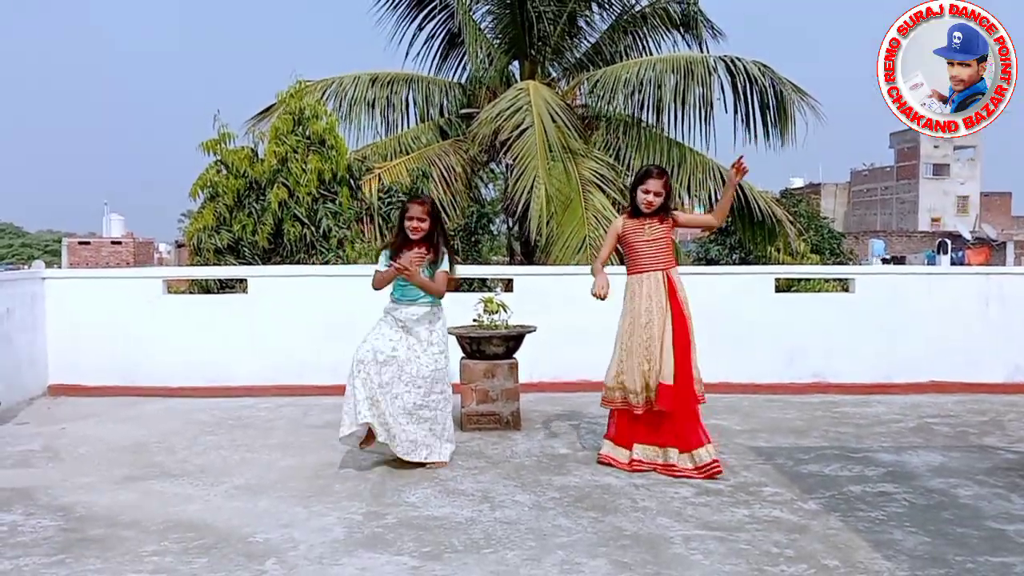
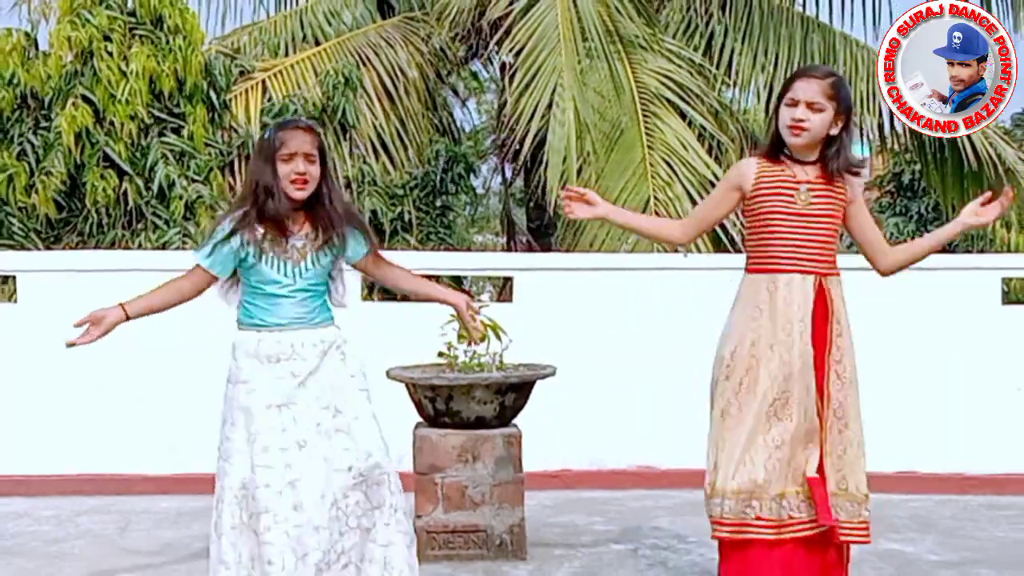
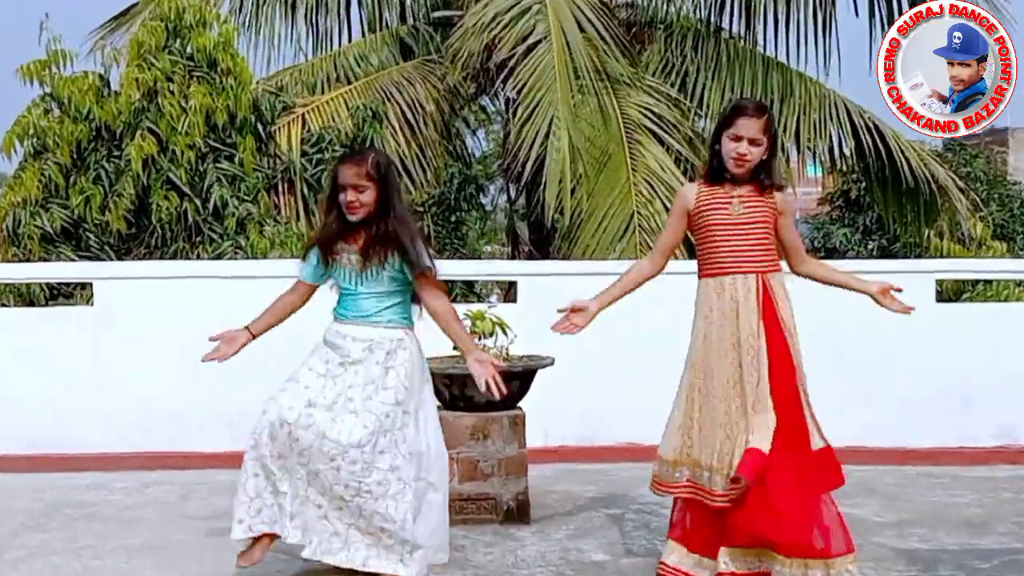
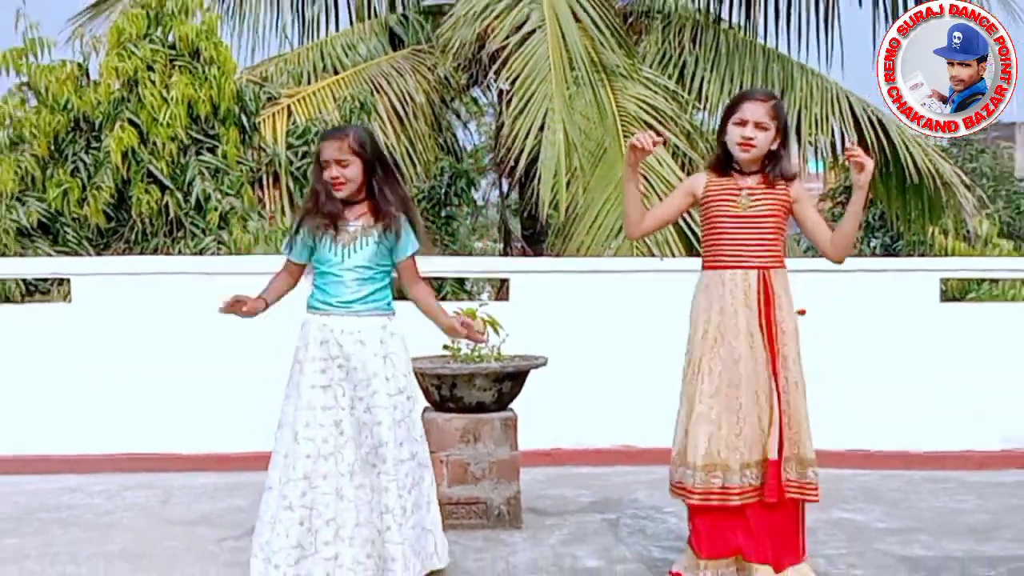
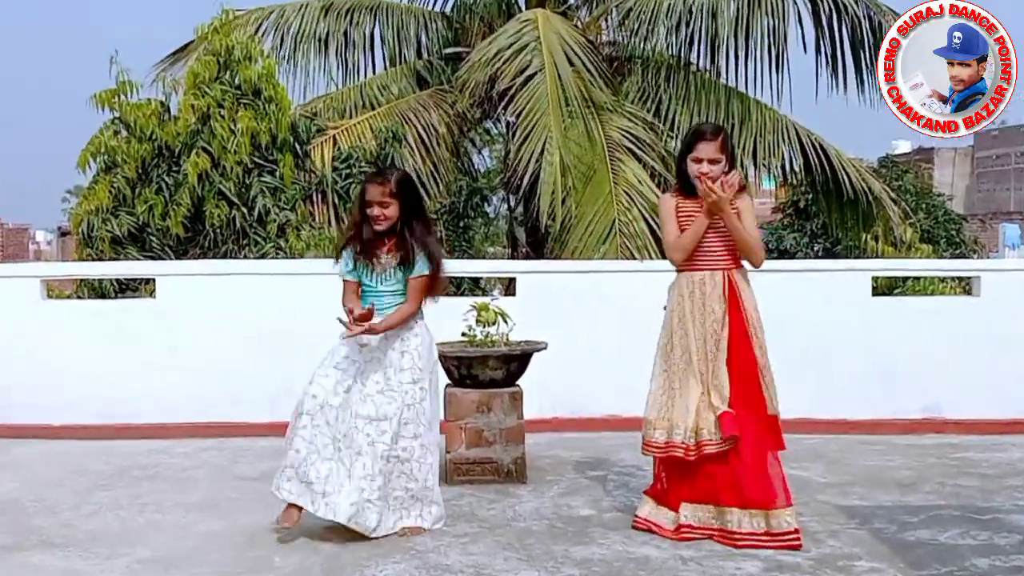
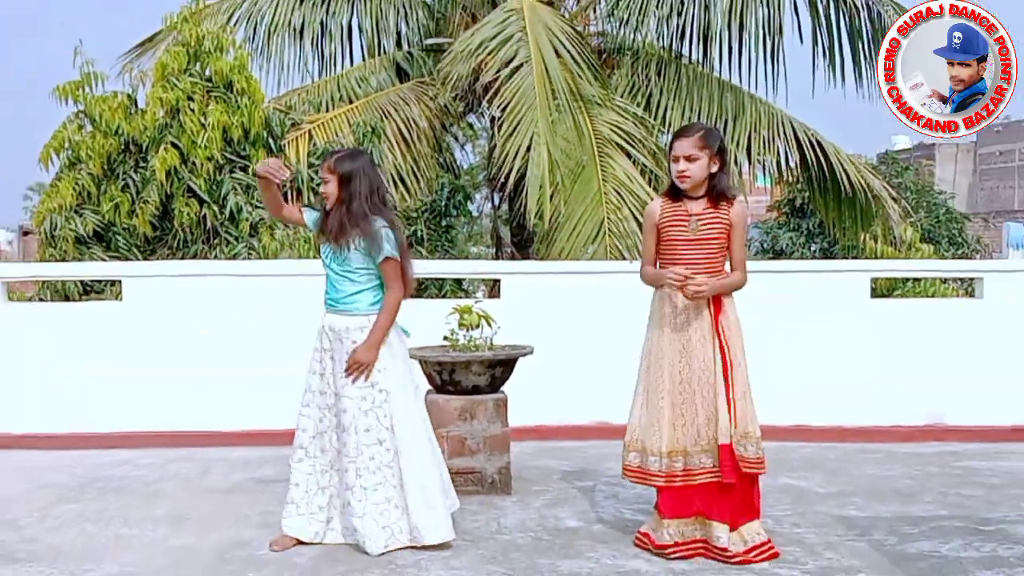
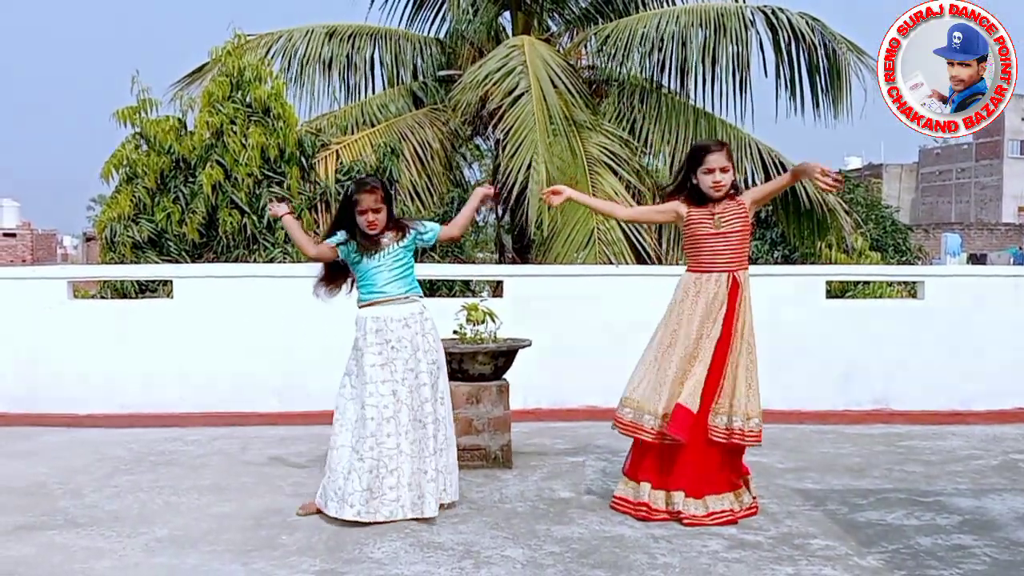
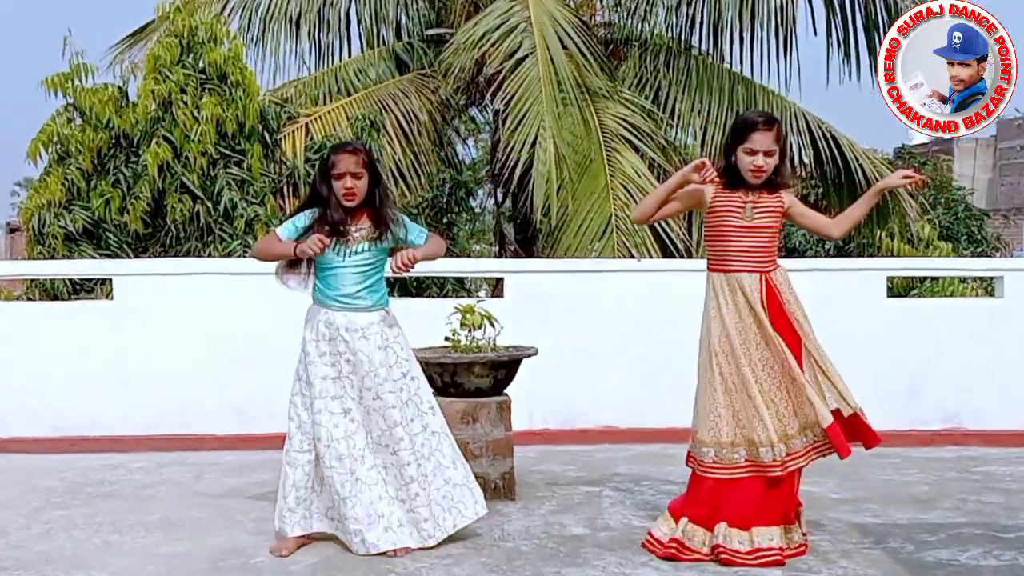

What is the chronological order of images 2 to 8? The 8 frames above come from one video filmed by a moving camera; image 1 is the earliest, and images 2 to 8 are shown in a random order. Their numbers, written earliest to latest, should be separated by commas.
5, 3, 2, 4, 6, 7, 8
